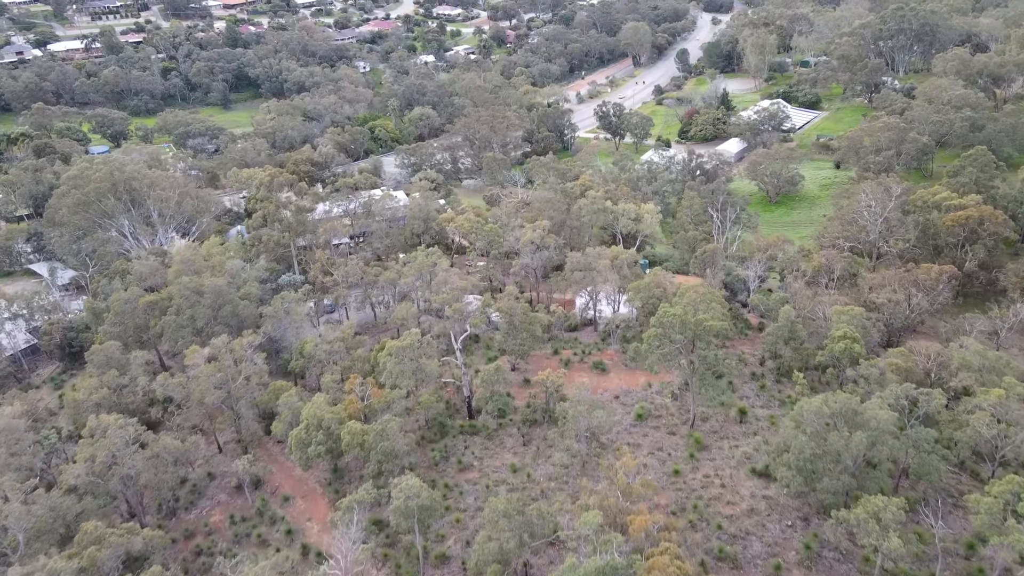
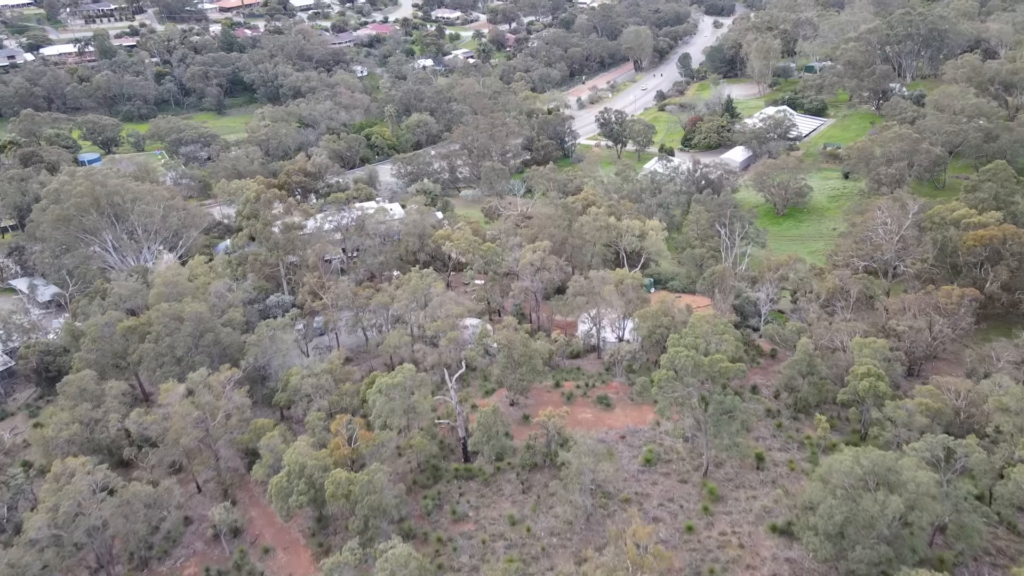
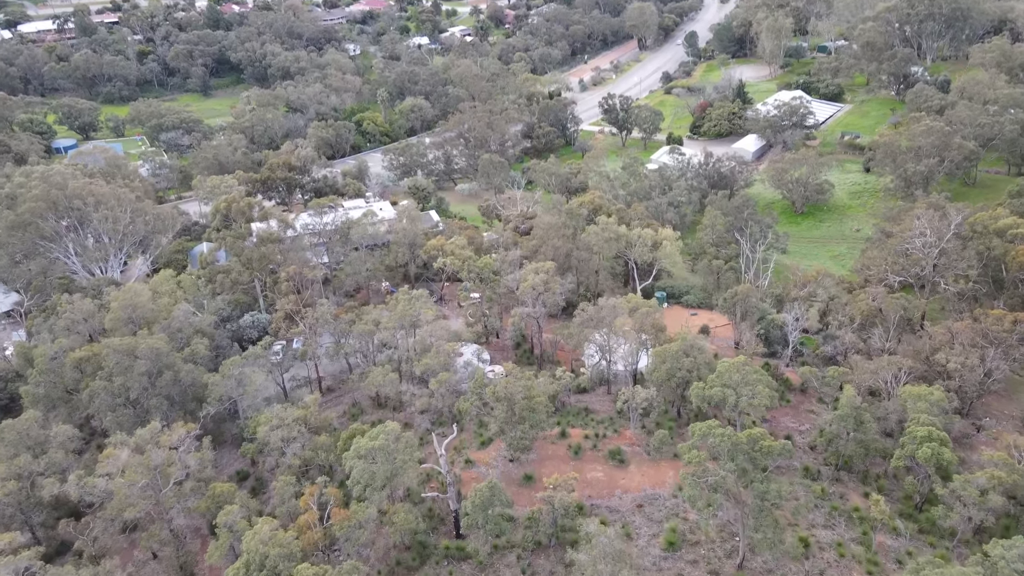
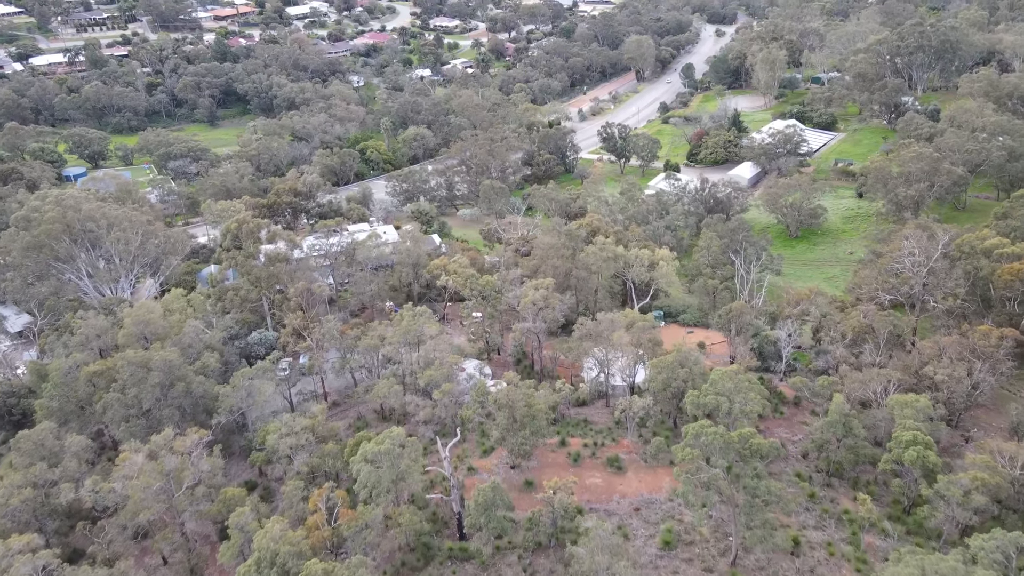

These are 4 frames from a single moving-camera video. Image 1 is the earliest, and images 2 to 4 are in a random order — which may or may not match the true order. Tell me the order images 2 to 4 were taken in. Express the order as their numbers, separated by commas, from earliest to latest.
2, 4, 3
